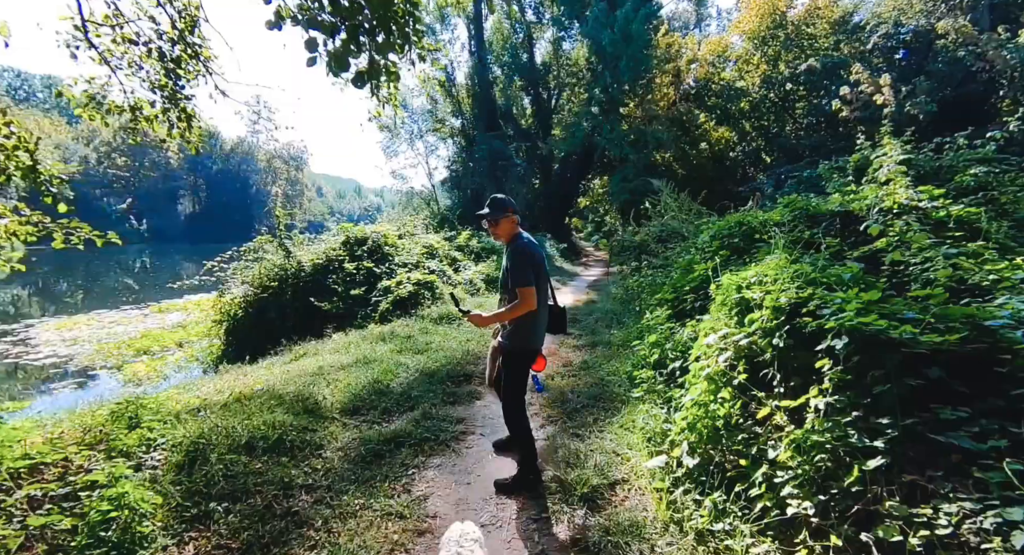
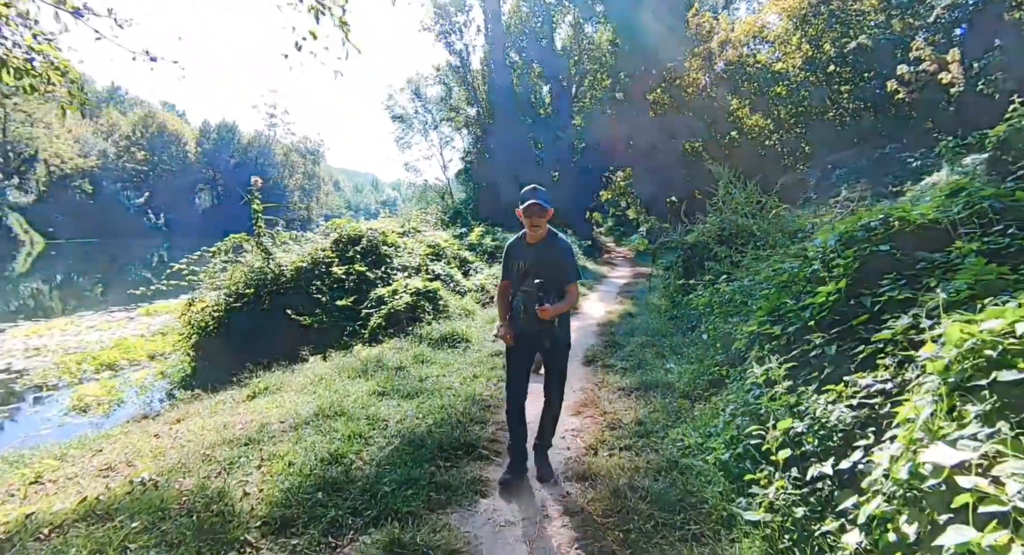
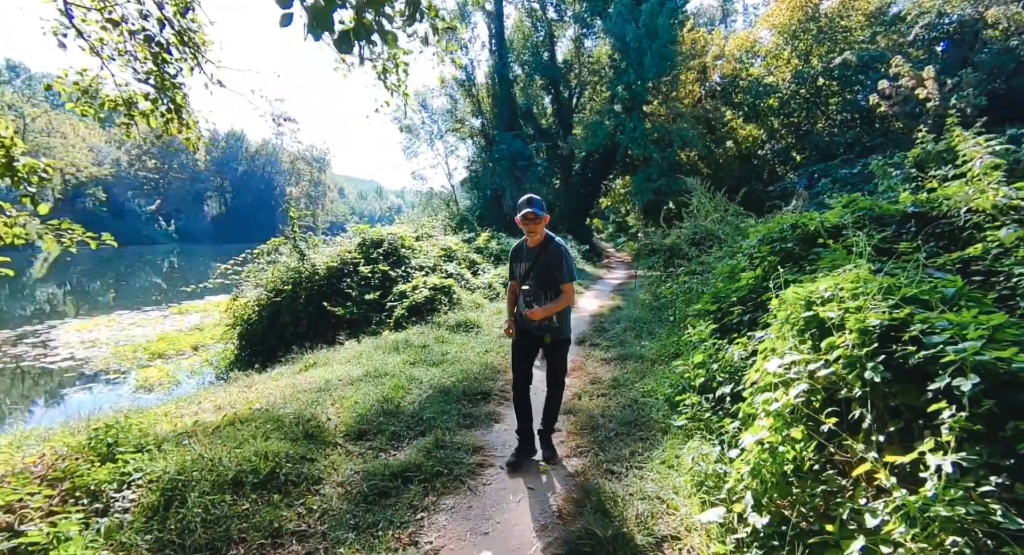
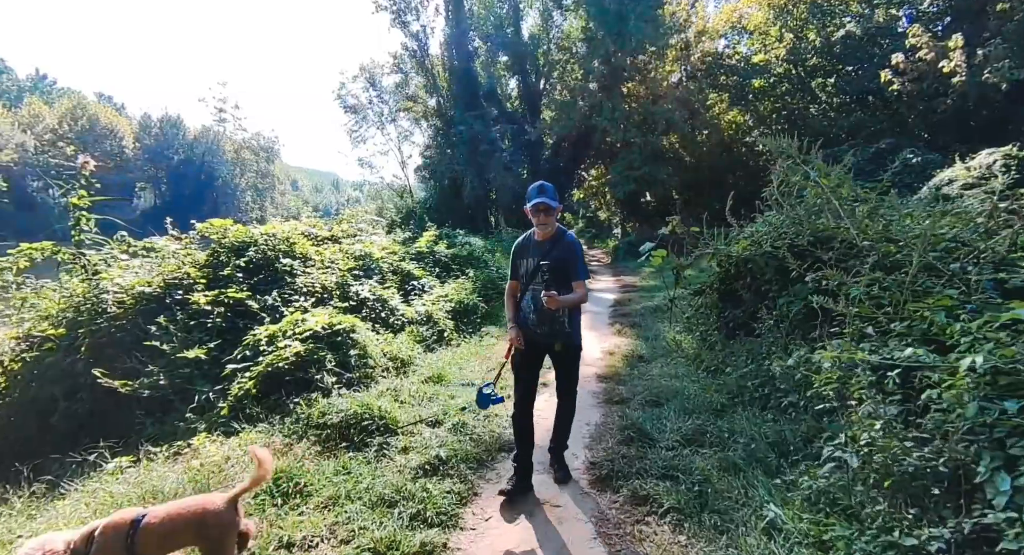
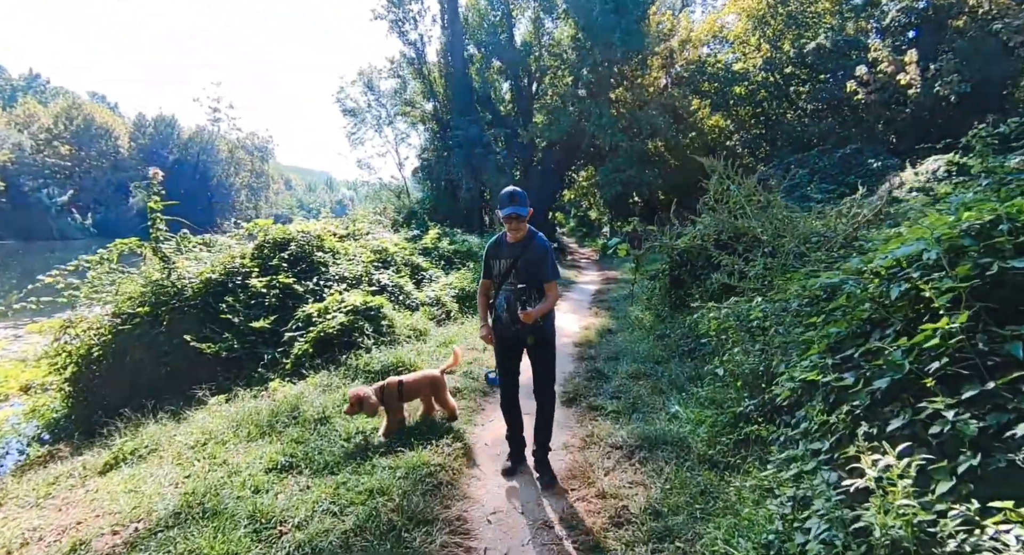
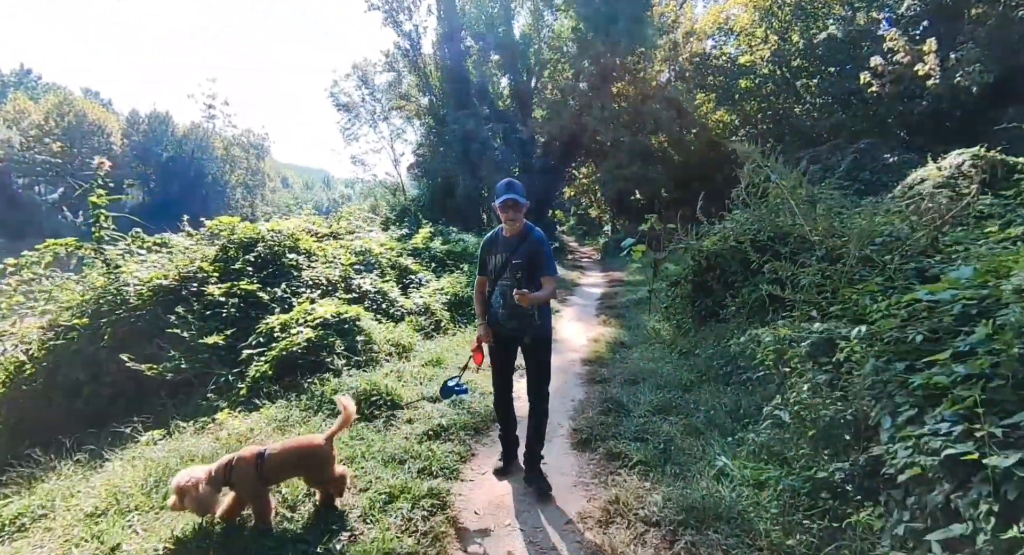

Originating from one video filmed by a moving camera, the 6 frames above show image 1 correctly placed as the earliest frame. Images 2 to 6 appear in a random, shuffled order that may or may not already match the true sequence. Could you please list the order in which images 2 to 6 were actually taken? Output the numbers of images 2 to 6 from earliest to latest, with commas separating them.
3, 2, 5, 6, 4
